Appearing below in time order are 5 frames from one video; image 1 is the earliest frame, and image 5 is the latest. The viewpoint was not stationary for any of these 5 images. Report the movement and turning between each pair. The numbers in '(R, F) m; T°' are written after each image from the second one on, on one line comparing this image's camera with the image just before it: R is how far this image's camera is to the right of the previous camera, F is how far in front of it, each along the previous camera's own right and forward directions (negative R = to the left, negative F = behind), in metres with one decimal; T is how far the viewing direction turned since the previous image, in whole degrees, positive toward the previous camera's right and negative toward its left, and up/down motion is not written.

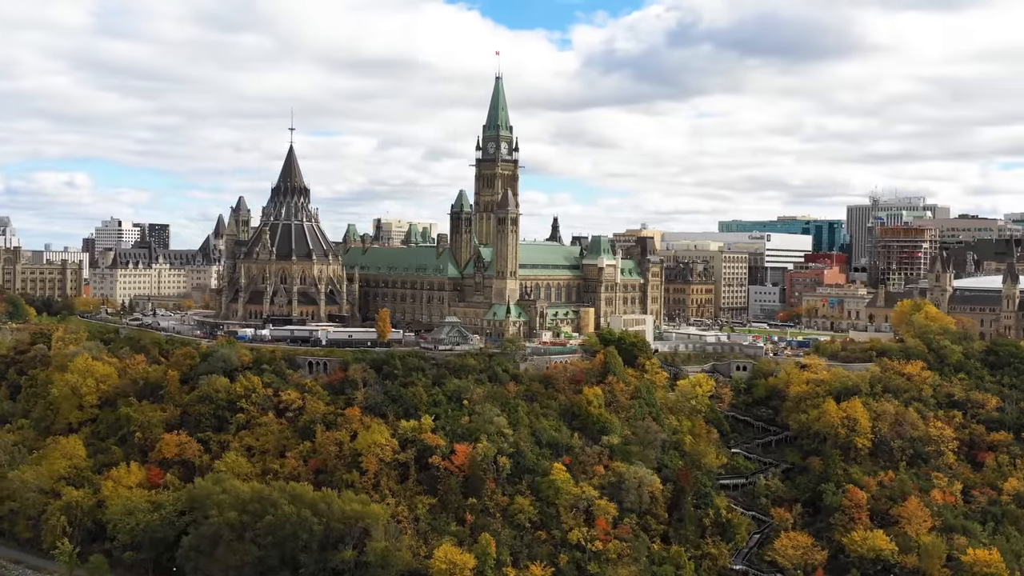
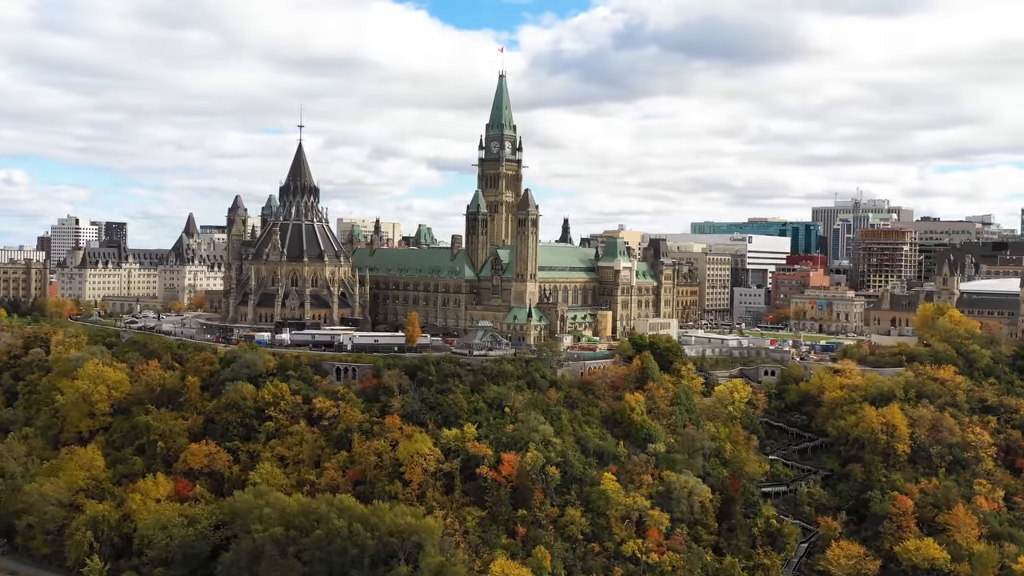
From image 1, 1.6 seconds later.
(-5.2, +2.1) m; +3°
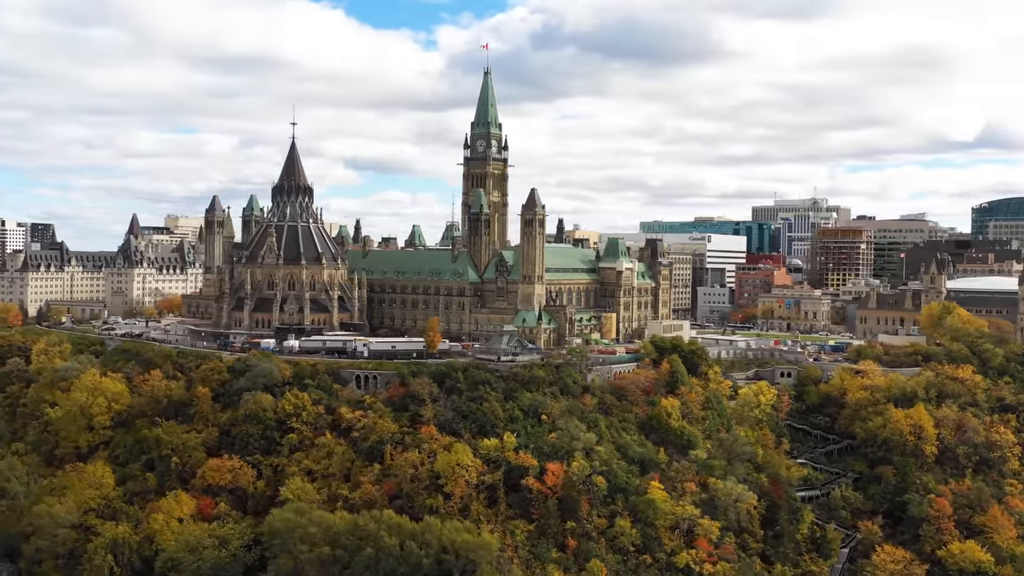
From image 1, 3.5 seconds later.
(-6.1, +2.5) m; +4°
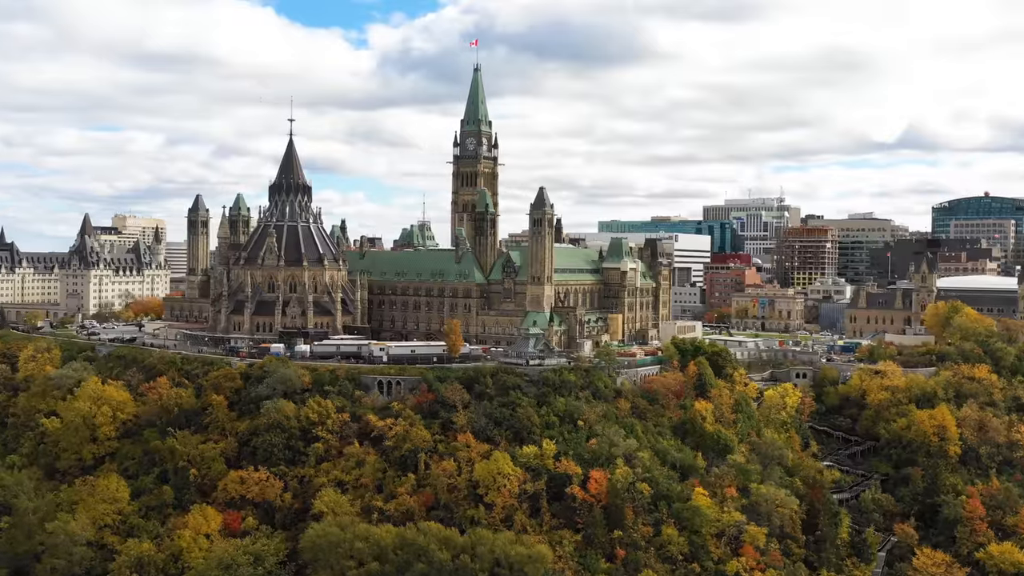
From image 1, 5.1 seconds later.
(-5.2, +2.0) m; +3°
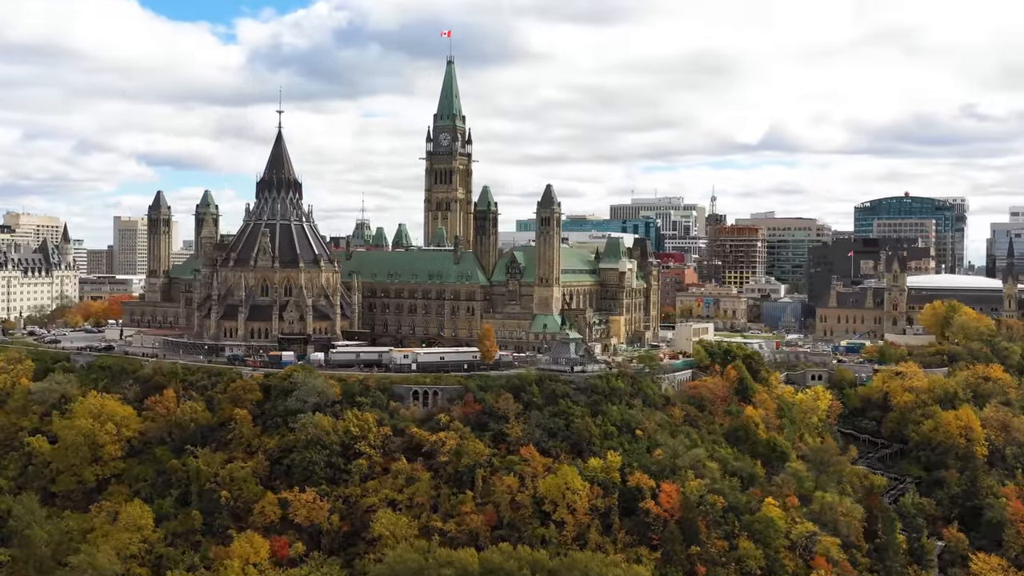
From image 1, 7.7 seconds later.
(-8.7, +3.8) m; +6°
